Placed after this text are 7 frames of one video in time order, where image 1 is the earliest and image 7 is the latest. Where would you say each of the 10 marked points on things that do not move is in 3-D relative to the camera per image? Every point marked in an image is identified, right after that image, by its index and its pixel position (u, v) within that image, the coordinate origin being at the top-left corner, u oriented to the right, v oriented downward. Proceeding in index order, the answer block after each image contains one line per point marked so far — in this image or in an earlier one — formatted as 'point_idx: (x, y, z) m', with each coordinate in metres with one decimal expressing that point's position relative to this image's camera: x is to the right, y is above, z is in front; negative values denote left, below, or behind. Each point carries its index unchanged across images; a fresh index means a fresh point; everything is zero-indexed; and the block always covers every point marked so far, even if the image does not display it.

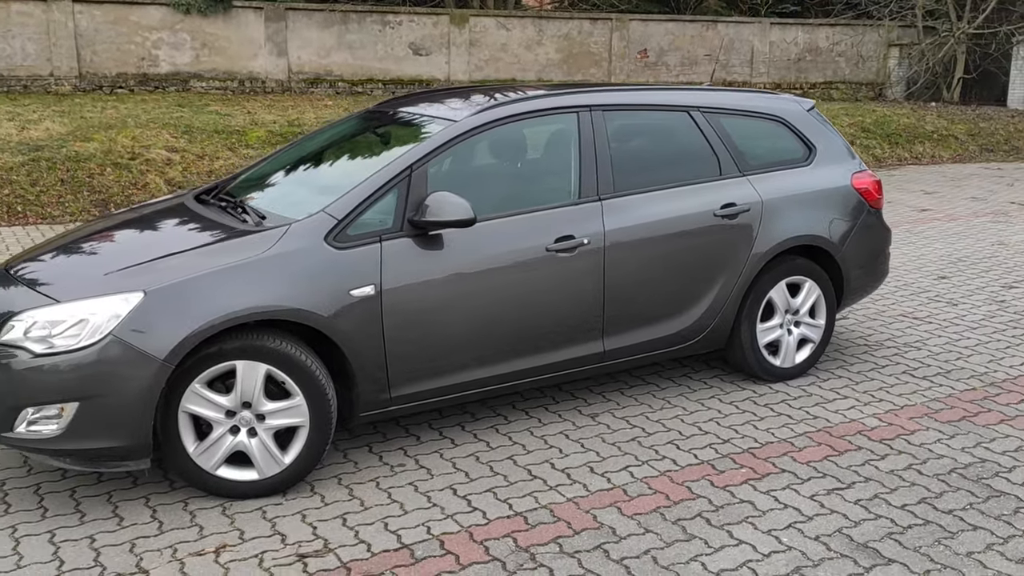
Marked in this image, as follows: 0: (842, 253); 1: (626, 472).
0: (+1.7, +0.2, +5.0) m
1: (+0.5, -0.7, +3.9) m
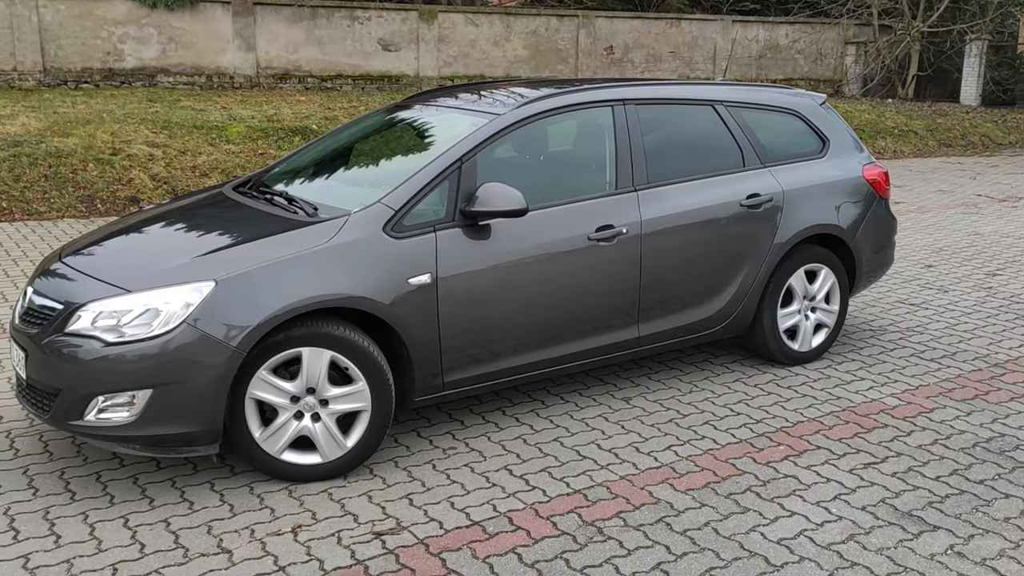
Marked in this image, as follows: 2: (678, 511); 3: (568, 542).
0: (+1.8, +0.3, +5.2) m
1: (+0.7, -0.7, +4.1) m
2: (+0.6, -0.8, +3.5) m
3: (+0.2, -0.9, +3.3) m
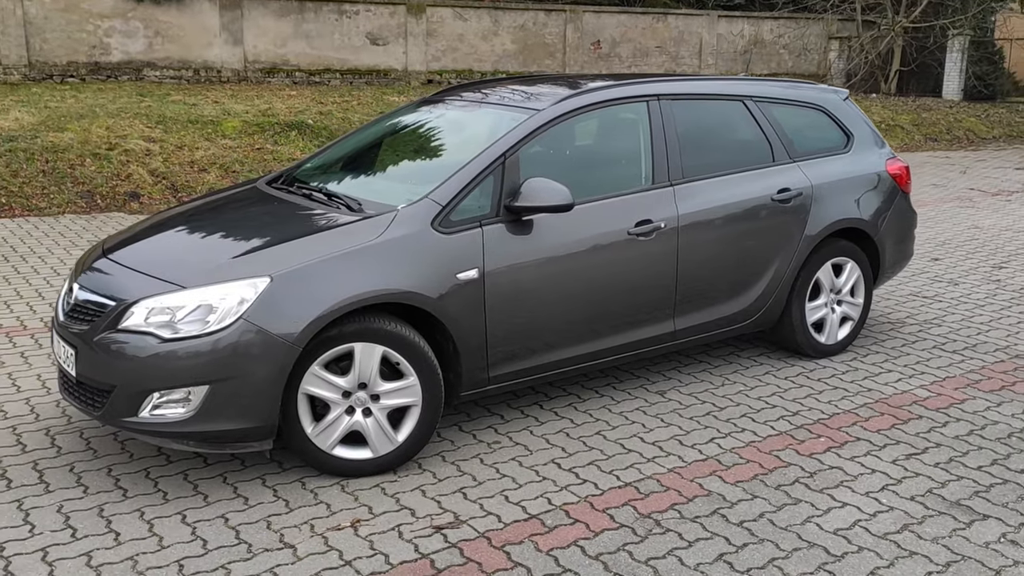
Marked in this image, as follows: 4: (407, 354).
0: (+2.0, +0.3, +5.3) m
1: (+0.9, -0.7, +4.1) m
2: (+0.8, -0.8, +3.6) m
3: (+0.4, -0.9, +3.4) m
4: (-0.4, -0.3, +3.8) m
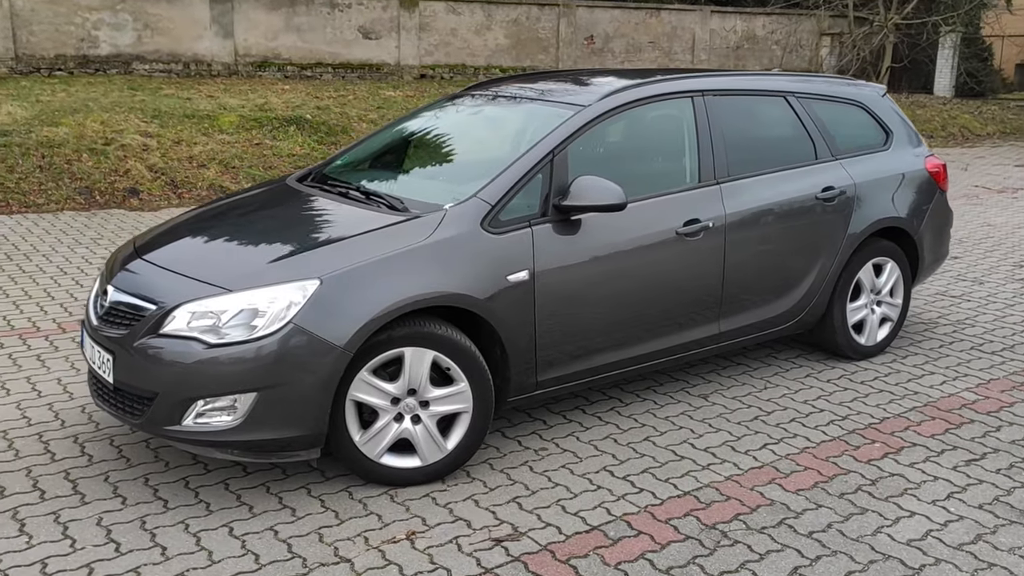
0: (+2.2, +0.3, +5.2) m
1: (+1.1, -0.7, +4.0) m
2: (+1.0, -0.8, +3.5) m
3: (+0.6, -0.9, +3.2) m
4: (-0.2, -0.3, +3.7) m
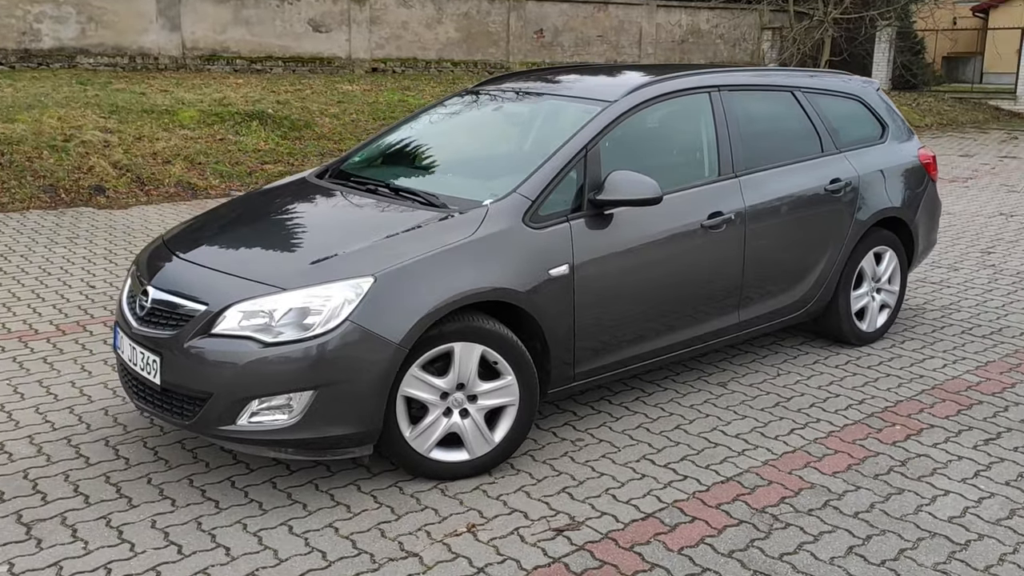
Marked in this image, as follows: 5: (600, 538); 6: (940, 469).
0: (+2.2, +0.4, +5.4) m
1: (+1.2, -0.6, +4.2) m
2: (+1.2, -0.8, +3.6) m
3: (+0.8, -0.8, +3.4) m
4: (0.0, -0.2, +3.7) m
5: (+0.3, -0.9, +3.3) m
6: (+1.7, -0.7, +3.8) m
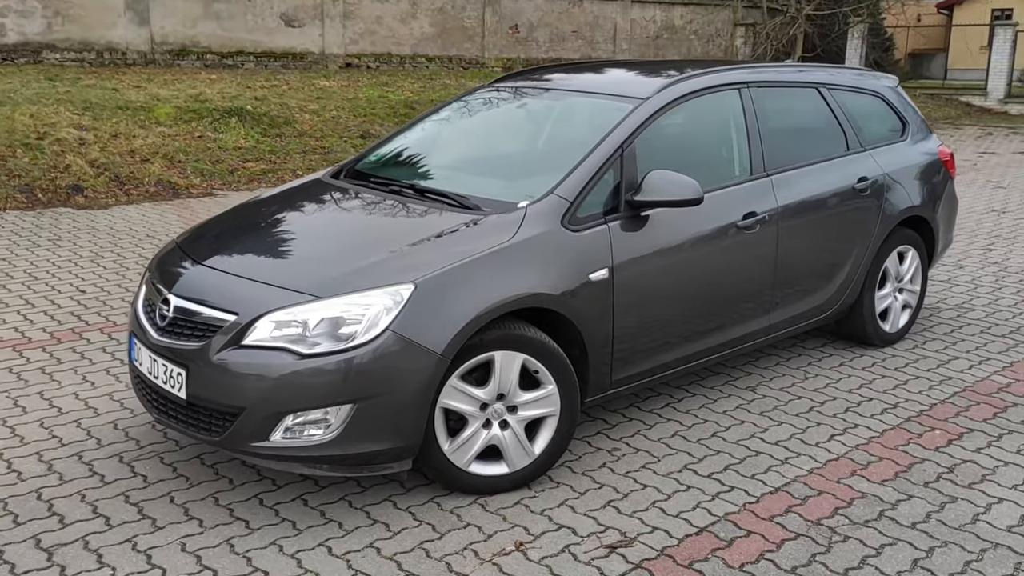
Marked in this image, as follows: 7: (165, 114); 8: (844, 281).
0: (+2.3, +0.4, +5.3) m
1: (+1.4, -0.6, +4.1) m
2: (+1.4, -0.8, +3.5) m
3: (+1.0, -0.9, +3.2) m
4: (+0.1, -0.3, +3.6) m
5: (+0.5, -0.9, +3.2) m
6: (+1.8, -0.7, +3.7) m
7: (-4.3, +2.2, +12.1) m
8: (+1.7, 0.0, +4.9) m
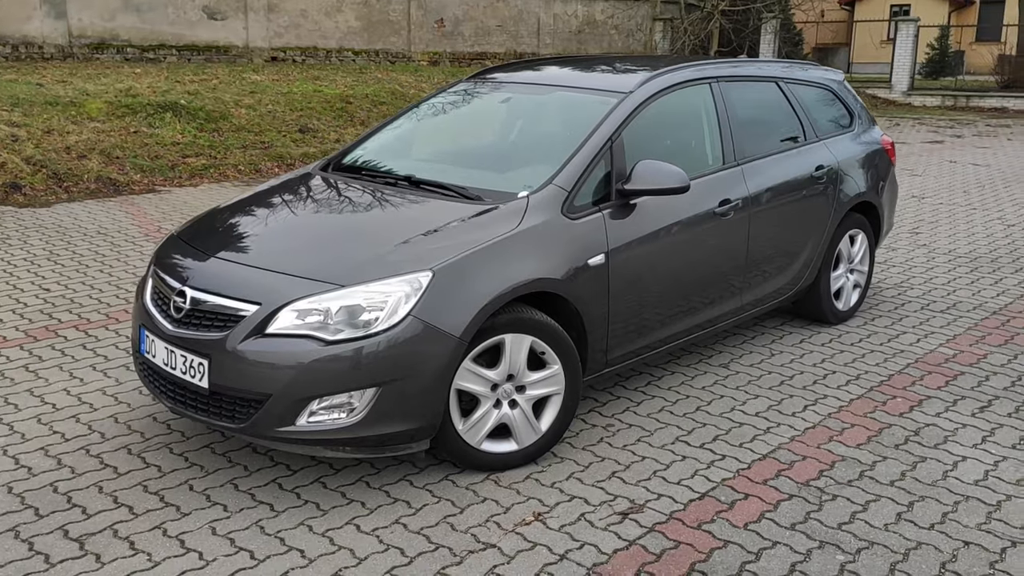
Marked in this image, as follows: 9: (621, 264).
0: (+2.2, +0.5, +5.7) m
1: (+1.3, -0.5, +4.4) m
2: (+1.4, -0.7, +3.8) m
3: (+1.1, -0.8, +3.5) m
4: (+0.1, -0.2, +3.8) m
5: (+0.5, -0.8, +3.4) m
6: (+1.8, -0.6, +4.1) m
7: (-5.1, +2.2, +11.8) m
8: (+1.6, +0.1, +5.2) m
9: (+0.4, +0.1, +4.1) m
